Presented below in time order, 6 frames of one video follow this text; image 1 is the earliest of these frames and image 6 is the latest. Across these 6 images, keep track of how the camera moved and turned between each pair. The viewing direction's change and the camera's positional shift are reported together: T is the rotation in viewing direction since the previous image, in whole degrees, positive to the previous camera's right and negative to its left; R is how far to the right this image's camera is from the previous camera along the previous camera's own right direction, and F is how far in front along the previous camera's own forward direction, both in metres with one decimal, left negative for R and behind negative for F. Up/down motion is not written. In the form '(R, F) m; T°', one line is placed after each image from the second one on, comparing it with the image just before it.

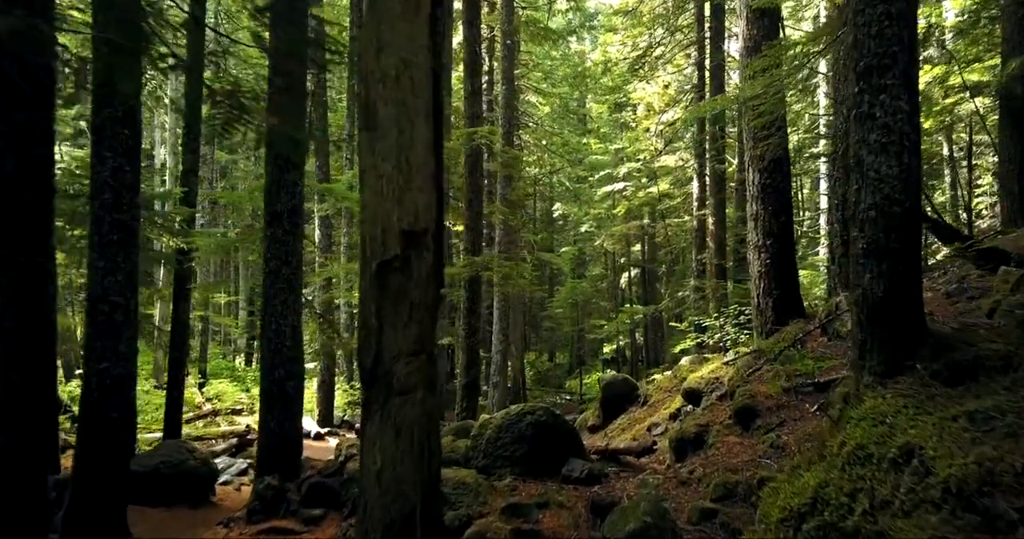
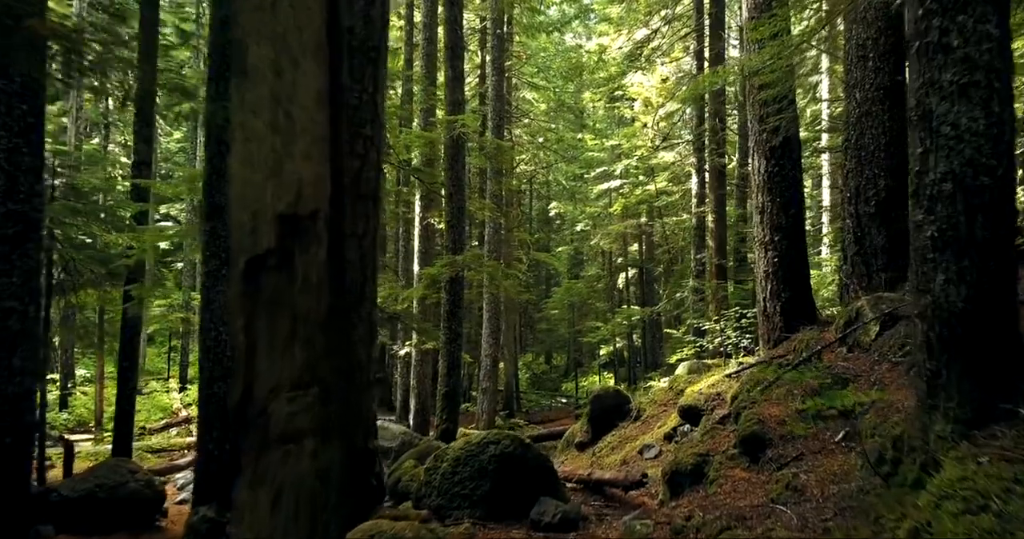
(+0.3, +0.9) m; 0°
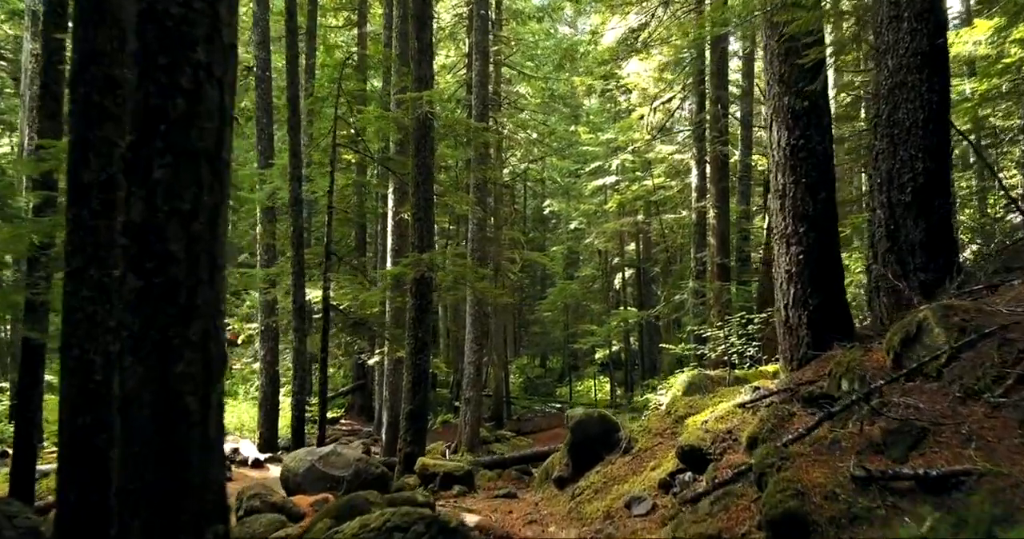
(+0.4, +1.4) m; 0°
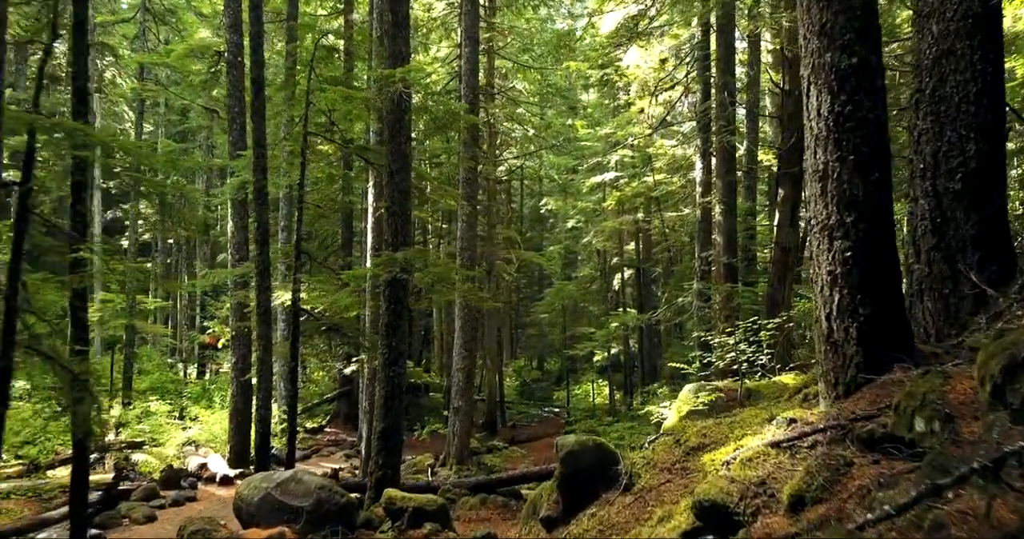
(+0.2, +1.1) m; 0°
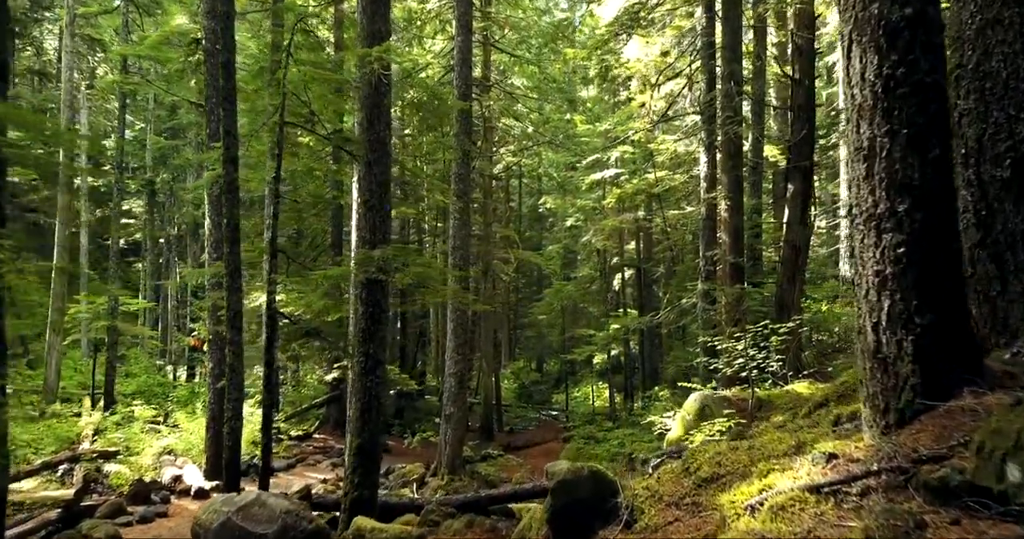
(+0.1, +0.8) m; 0°
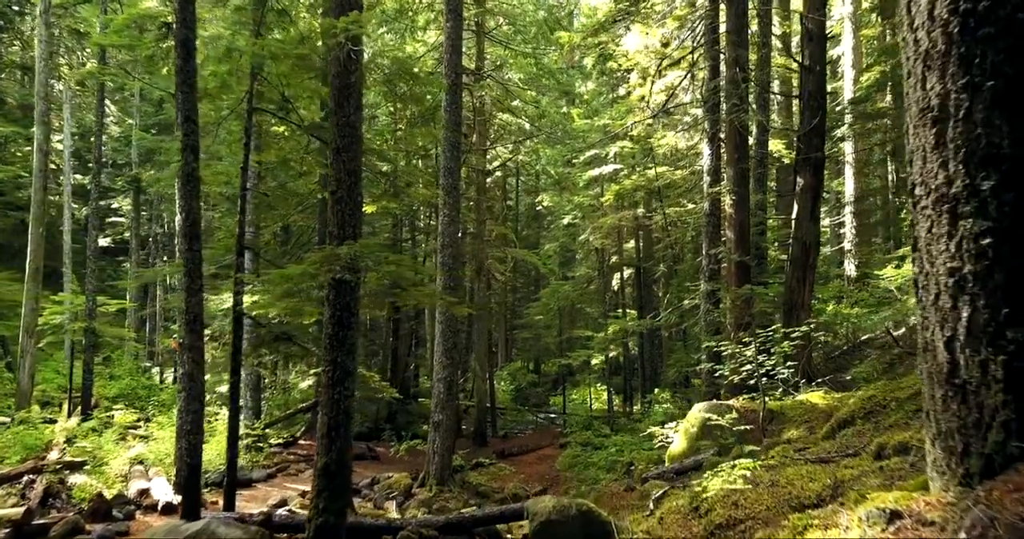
(+0.2, +0.8) m; 0°
